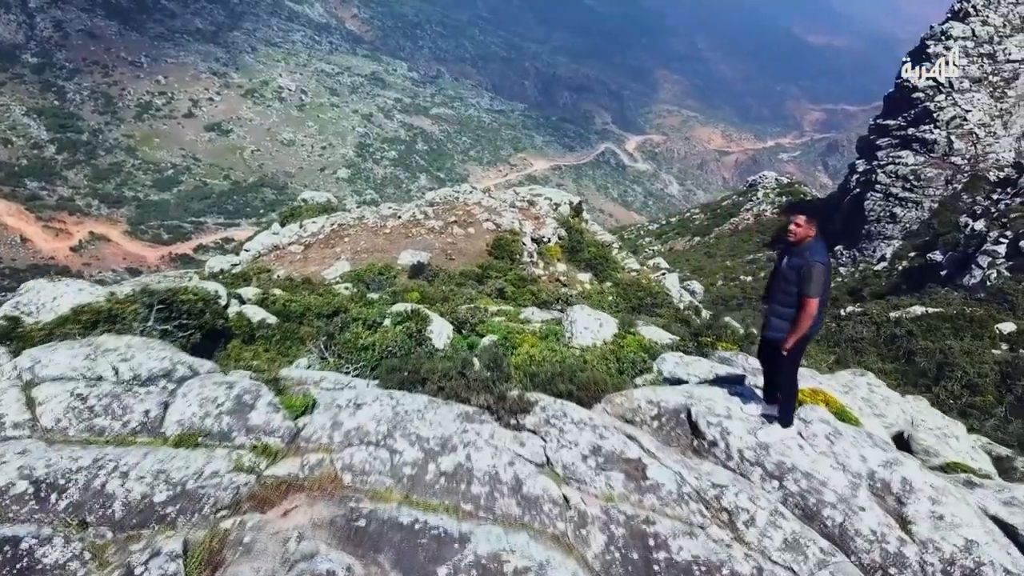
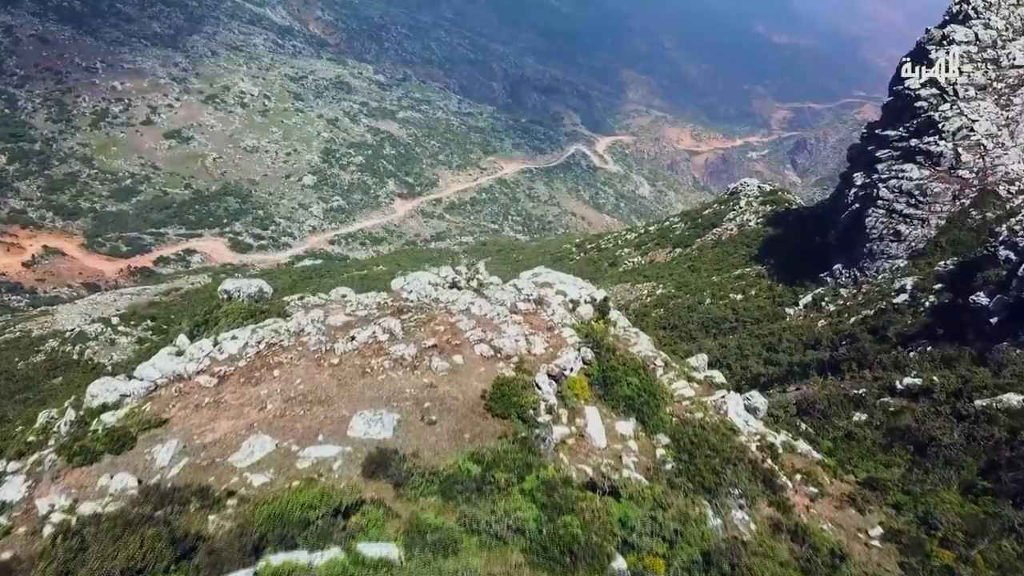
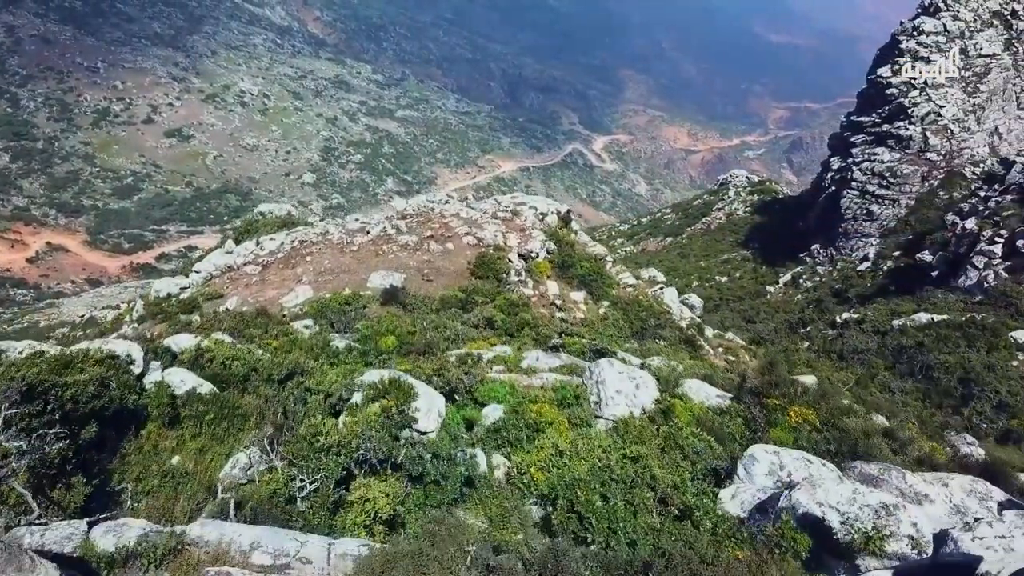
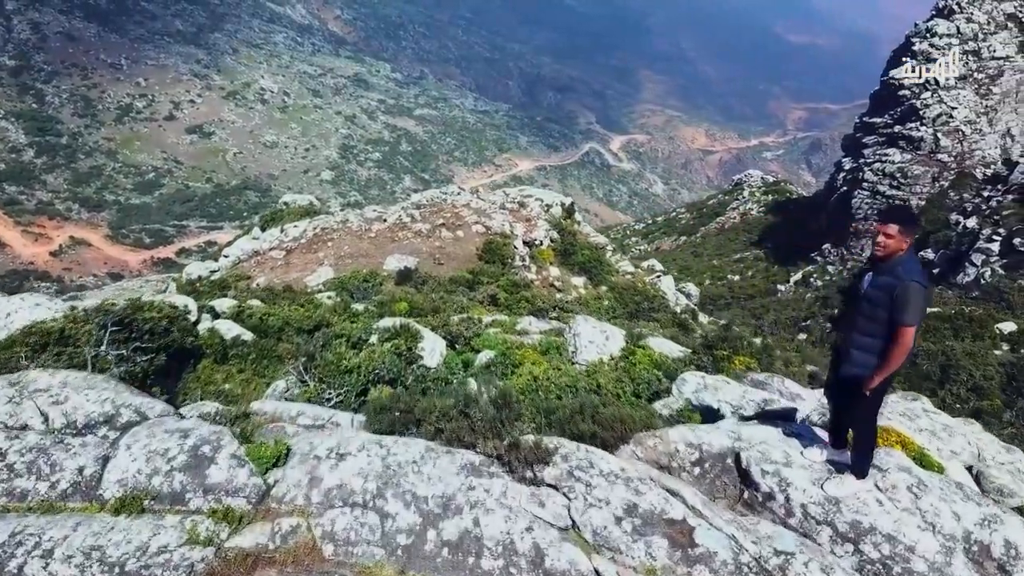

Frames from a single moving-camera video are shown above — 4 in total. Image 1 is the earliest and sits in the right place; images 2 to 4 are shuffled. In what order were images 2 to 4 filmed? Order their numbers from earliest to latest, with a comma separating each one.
4, 3, 2
